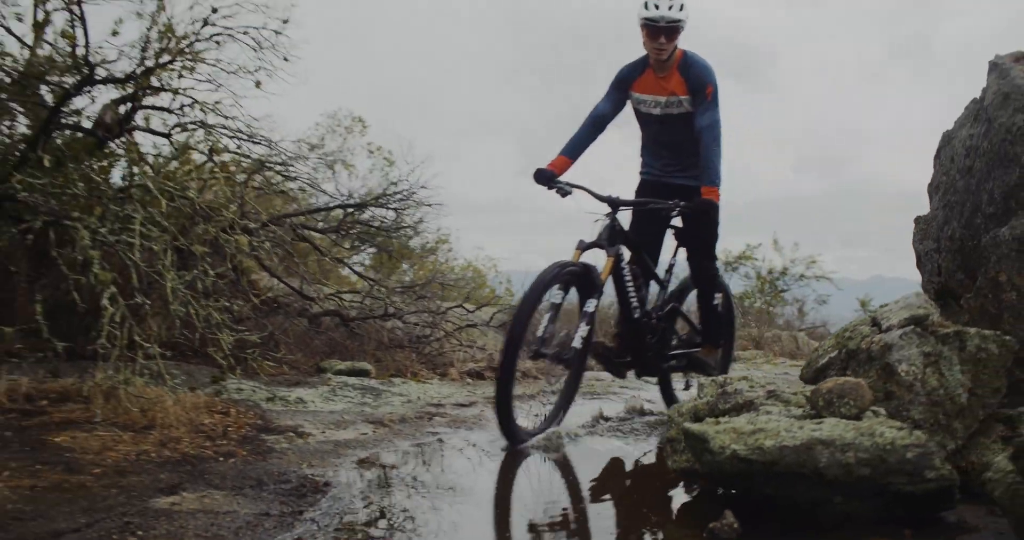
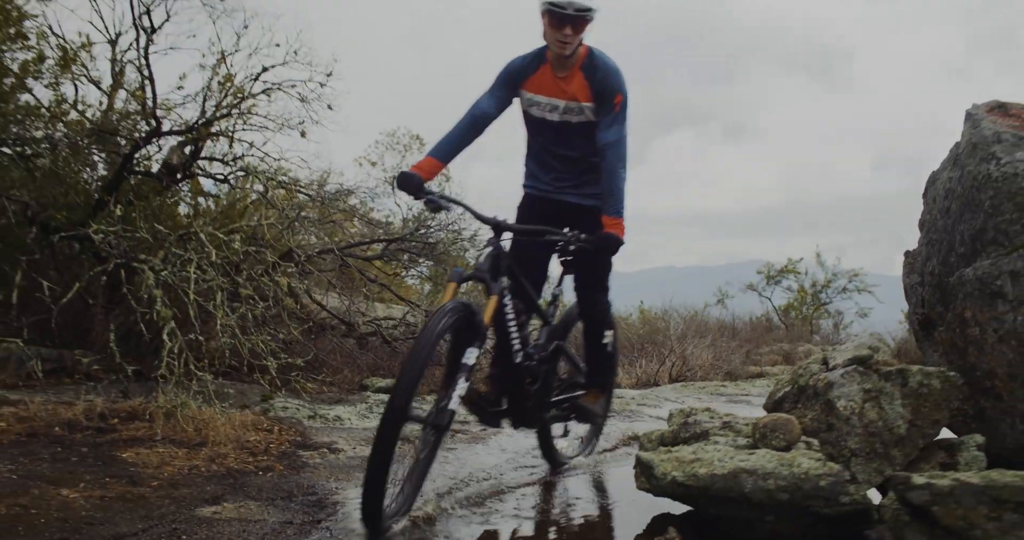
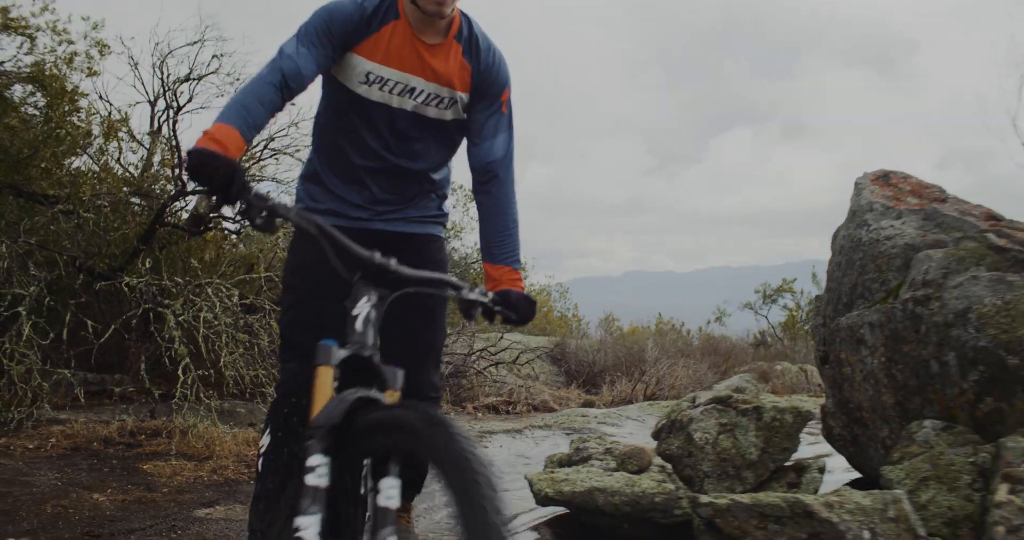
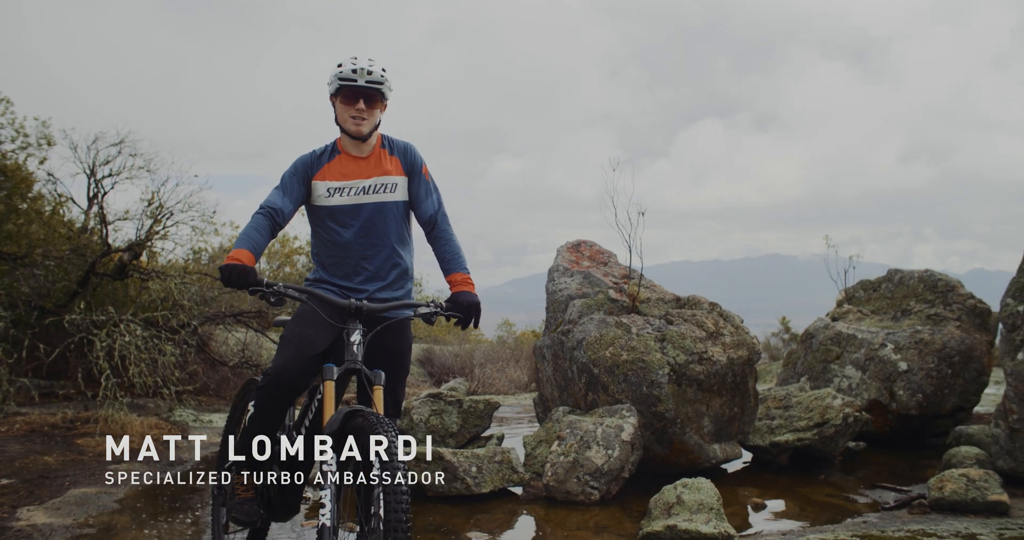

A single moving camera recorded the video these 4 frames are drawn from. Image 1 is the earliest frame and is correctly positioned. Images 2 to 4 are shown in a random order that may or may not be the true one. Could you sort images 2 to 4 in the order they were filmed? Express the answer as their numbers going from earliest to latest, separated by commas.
2, 3, 4
